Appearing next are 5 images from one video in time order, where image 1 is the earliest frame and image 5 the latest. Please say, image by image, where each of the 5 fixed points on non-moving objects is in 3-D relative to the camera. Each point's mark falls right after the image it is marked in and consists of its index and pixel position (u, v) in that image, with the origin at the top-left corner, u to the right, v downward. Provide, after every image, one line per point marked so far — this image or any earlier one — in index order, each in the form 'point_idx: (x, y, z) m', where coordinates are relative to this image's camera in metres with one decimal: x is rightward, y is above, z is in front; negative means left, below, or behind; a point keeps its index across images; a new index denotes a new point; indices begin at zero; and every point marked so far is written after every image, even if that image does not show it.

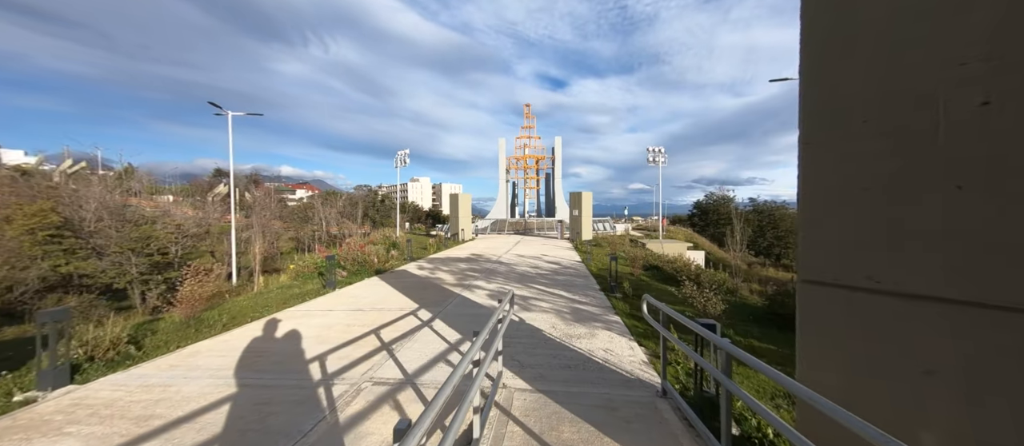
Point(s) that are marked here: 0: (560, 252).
0: (+2.5, -1.5, +16.5) m
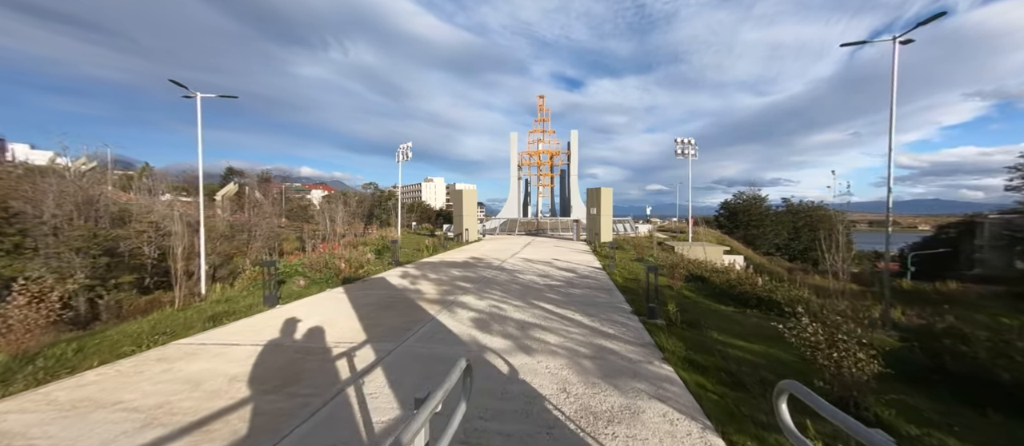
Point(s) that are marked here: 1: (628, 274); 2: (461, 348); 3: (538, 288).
0: (+2.9, -1.4, +14.1) m
1: (+3.6, -1.6, +9.6) m
2: (-0.7, -1.7, +4.2) m
3: (+0.6, -1.6, +7.7) m
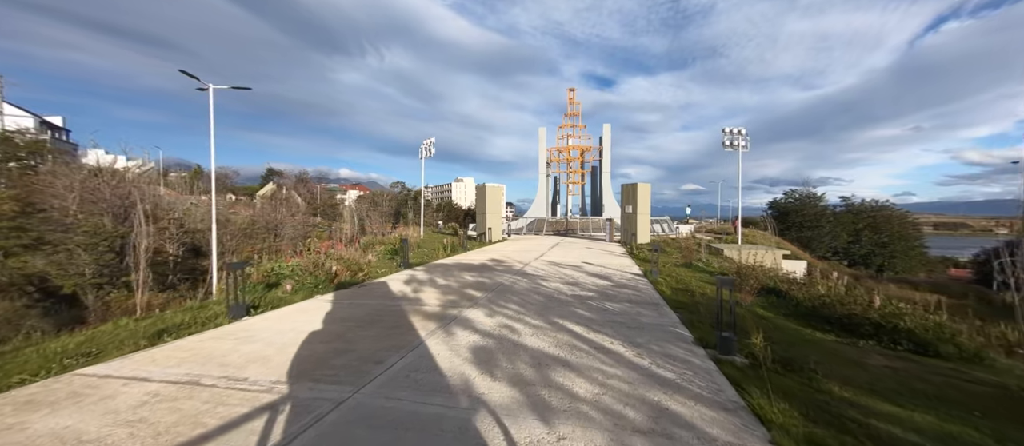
0: (+3.8, -1.4, +12.4) m
1: (+4.1, -1.5, +7.8) m
2: (-0.6, -1.6, +2.8) m
3: (+1.0, -1.5, +6.2) m
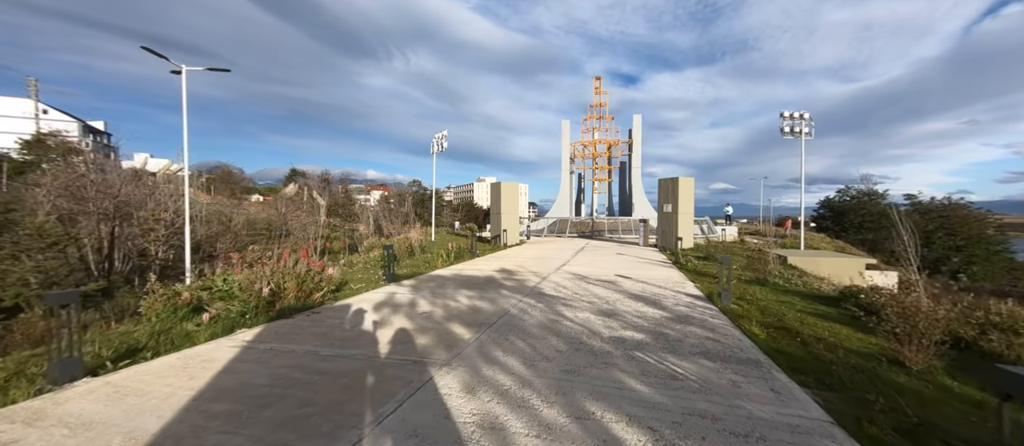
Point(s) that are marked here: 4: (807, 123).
0: (+4.3, -1.4, +9.8) m
1: (+4.3, -1.6, +5.3) m
2: (-0.8, -1.6, +0.7) m
3: (+1.1, -1.6, +3.9) m
4: (+16.4, +5.6, +17.4) m
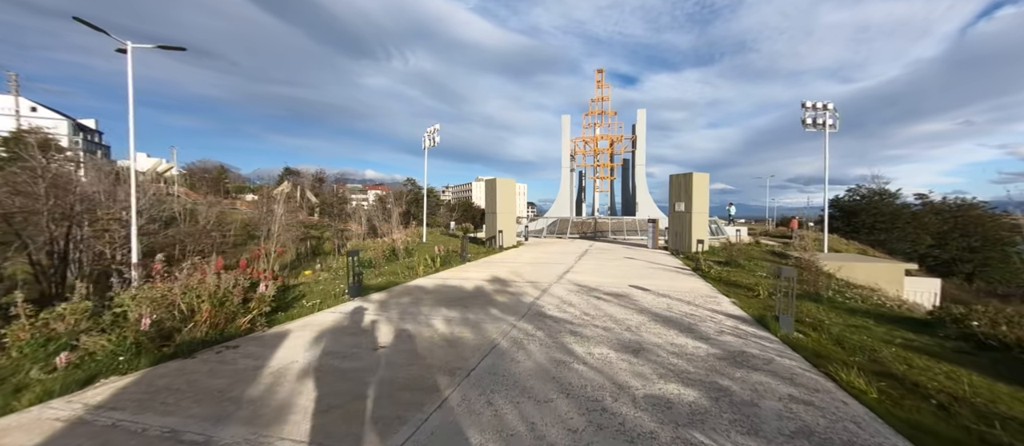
0: (+4.2, -1.5, +8.4) m
1: (+4.1, -1.6, +3.8) m
2: (-0.9, -1.7, -0.8) m
3: (+0.9, -1.6, +2.4) m
4: (+16.2, +5.5, +16.0) m
